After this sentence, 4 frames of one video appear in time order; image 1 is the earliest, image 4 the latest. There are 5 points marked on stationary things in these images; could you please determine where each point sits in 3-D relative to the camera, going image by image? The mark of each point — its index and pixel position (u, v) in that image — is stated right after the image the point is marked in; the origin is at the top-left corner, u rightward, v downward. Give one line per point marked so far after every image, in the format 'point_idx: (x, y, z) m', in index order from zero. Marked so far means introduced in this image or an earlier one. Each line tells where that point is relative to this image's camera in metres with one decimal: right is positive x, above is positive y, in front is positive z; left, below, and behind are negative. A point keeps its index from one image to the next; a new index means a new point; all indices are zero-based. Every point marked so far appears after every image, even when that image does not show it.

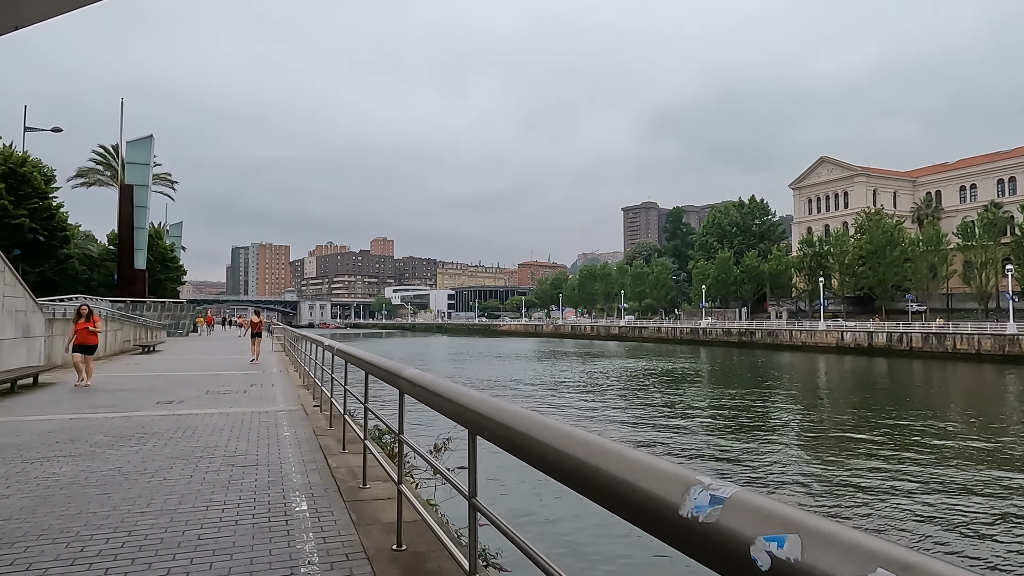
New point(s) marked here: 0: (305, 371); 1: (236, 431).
0: (-3.5, -1.4, +12.1) m
1: (-2.5, -1.3, +6.6) m
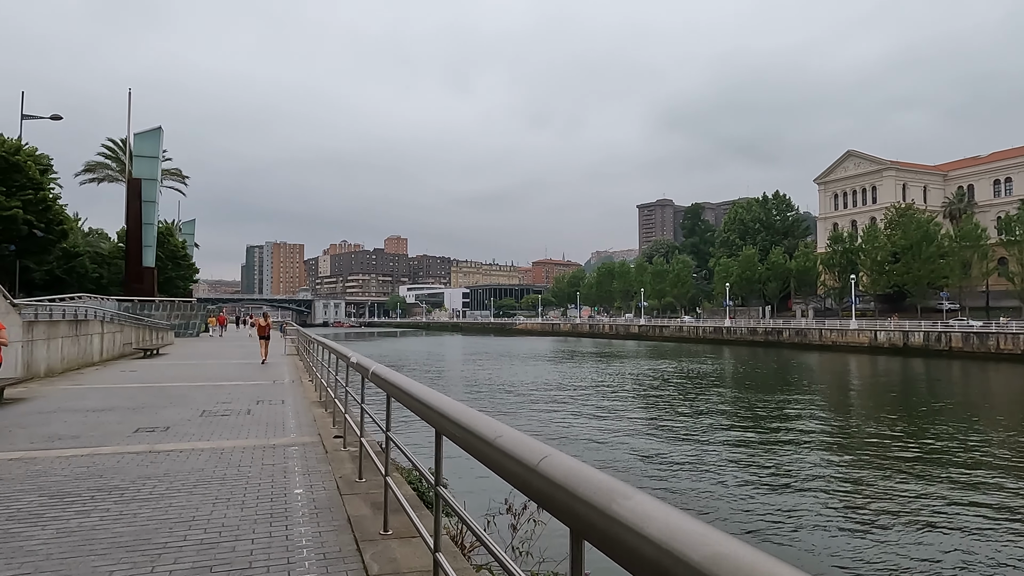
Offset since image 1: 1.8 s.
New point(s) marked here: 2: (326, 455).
0: (-2.7, -1.4, +10.2) m
1: (-1.9, -1.3, +4.7) m
2: (-1.5, -1.3, +5.7) m
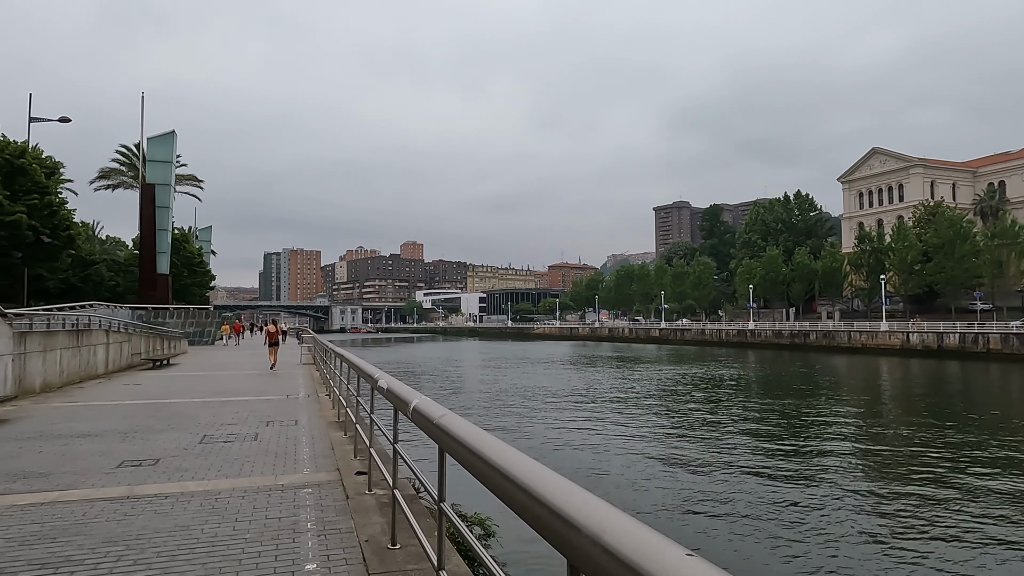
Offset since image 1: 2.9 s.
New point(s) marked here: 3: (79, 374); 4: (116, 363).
0: (-2.2, -1.4, +9.1) m
1: (-1.4, -1.3, +3.5) m
2: (-1.0, -1.3, +4.5) m
3: (-8.5, -1.7, +14.1) m
4: (-9.5, -1.8, +17.2) m
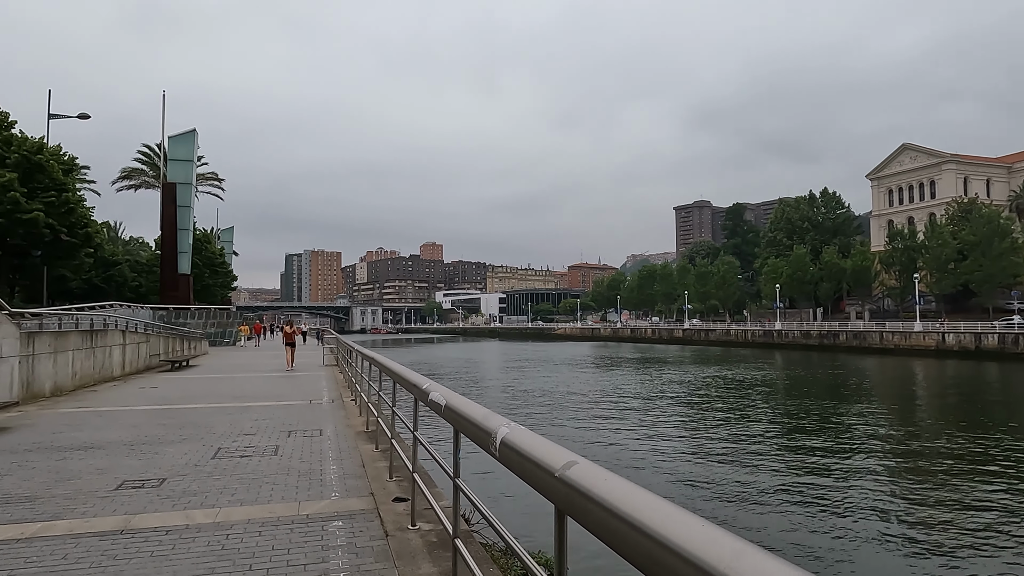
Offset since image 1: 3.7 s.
0: (-1.7, -1.4, +8.2) m
1: (-1.1, -1.3, +2.7) m
2: (-0.6, -1.3, +3.7) m
3: (-7.9, -1.7, +13.5) m
4: (-8.7, -1.8, +16.6) m
